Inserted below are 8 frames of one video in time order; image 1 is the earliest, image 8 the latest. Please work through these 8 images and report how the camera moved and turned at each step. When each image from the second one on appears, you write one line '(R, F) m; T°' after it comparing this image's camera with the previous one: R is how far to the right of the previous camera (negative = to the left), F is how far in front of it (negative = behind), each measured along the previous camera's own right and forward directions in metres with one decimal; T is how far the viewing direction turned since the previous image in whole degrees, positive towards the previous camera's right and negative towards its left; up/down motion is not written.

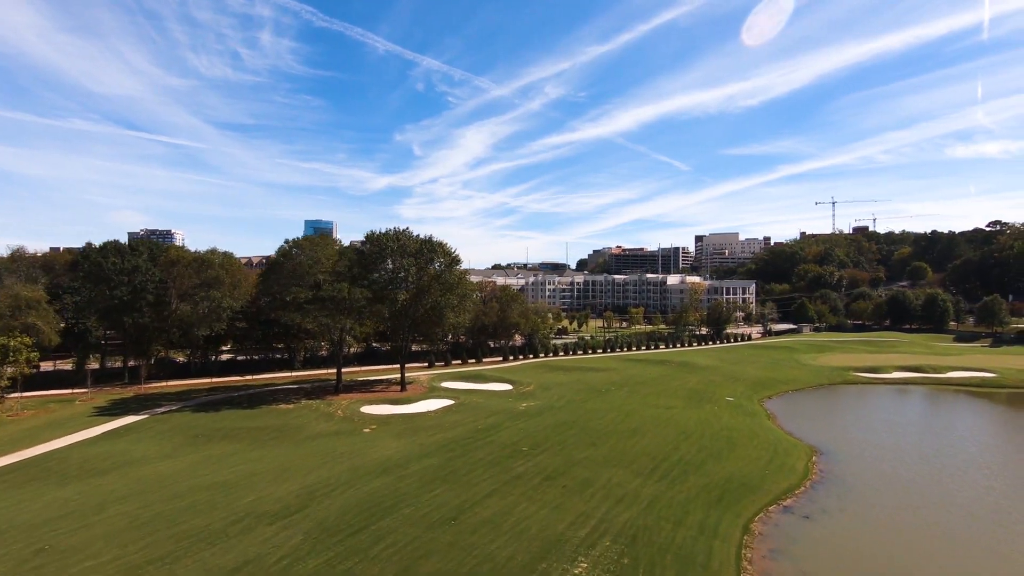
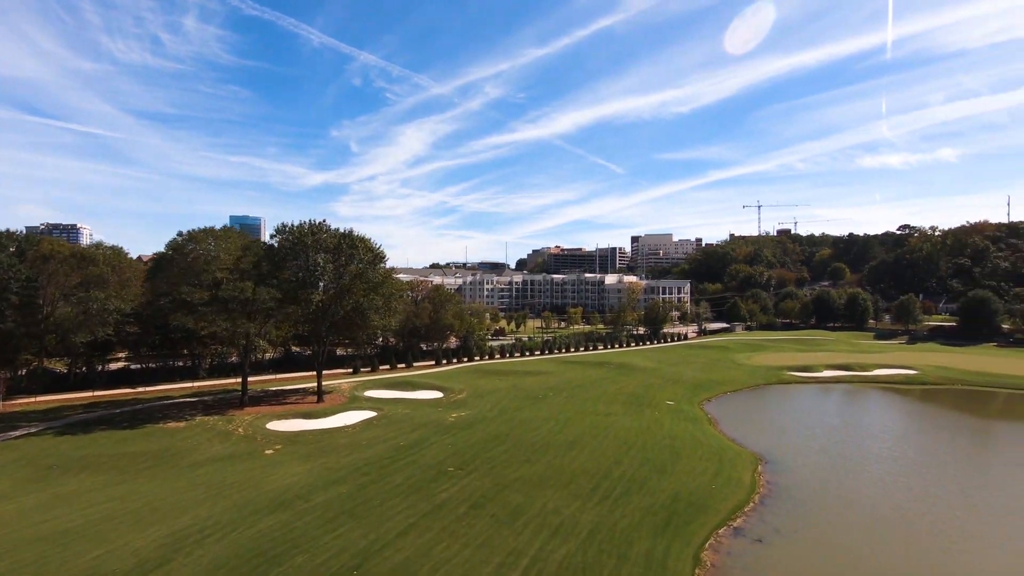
(+0.6, +2.7) m; +6°
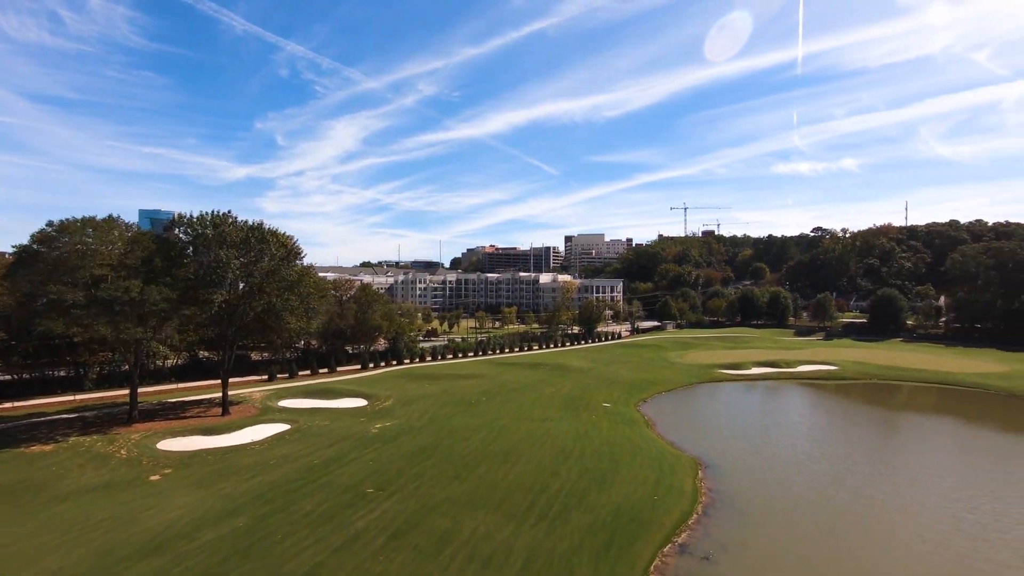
(+0.3, +2.0) m; +7°
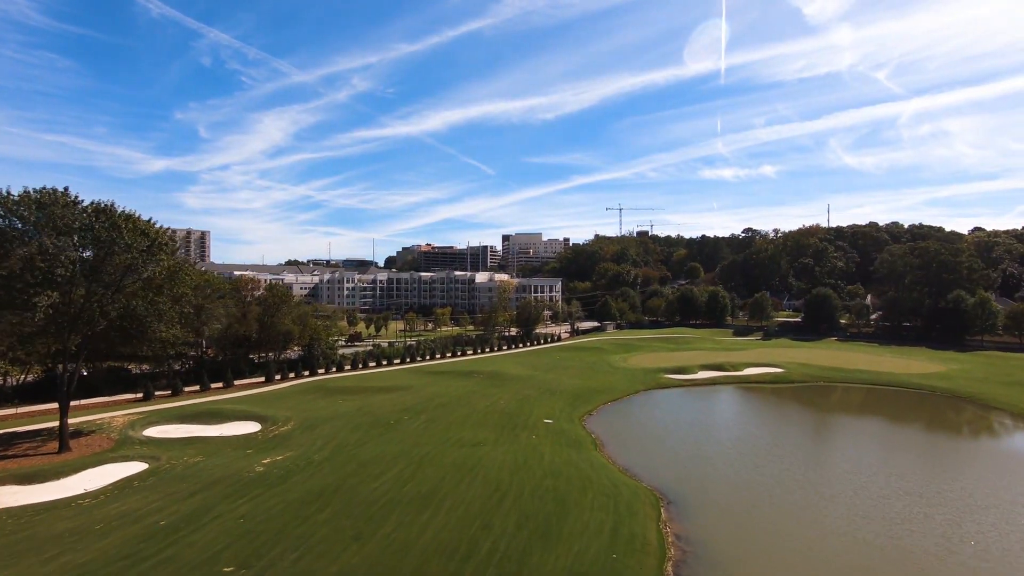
(+0.6, +4.8) m; +6°
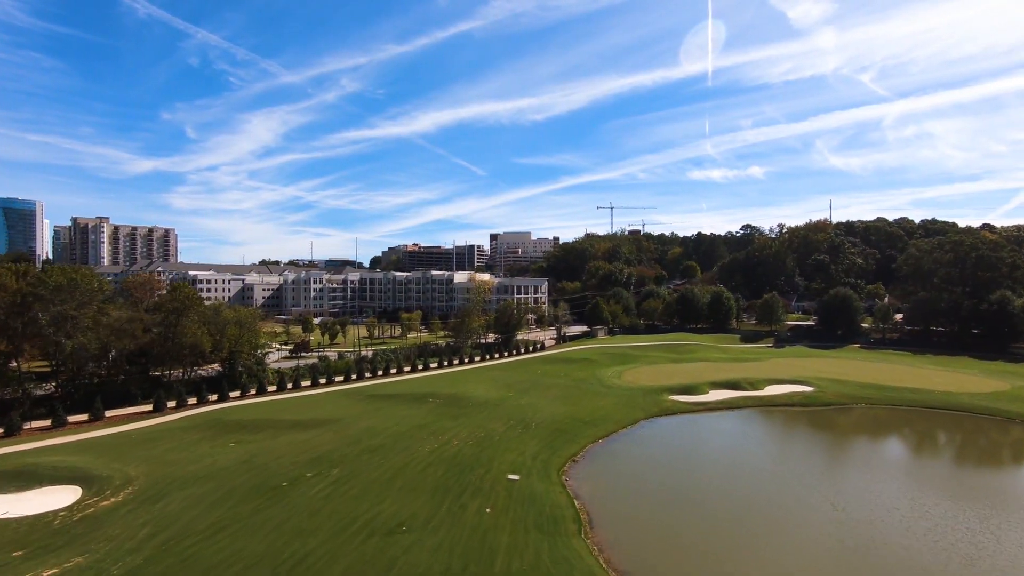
(+1.6, +9.1) m; +1°
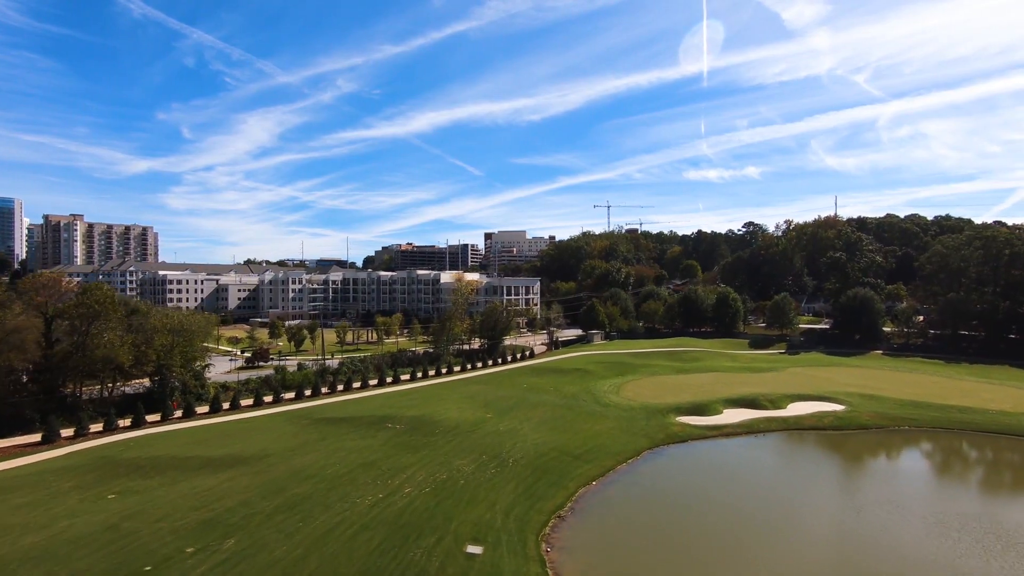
(+1.0, +5.9) m; 0°
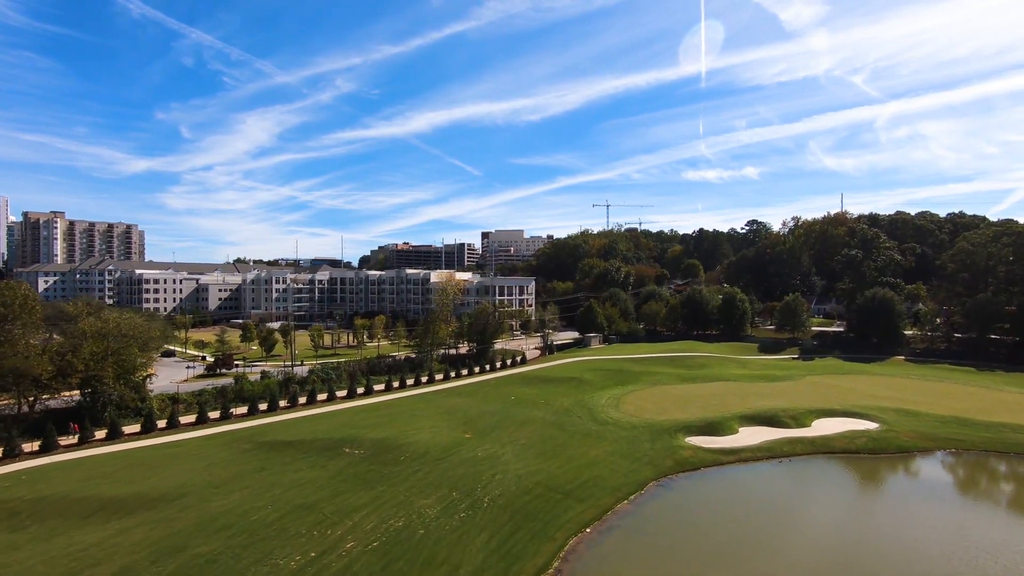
(+0.8, +4.4) m; 0°
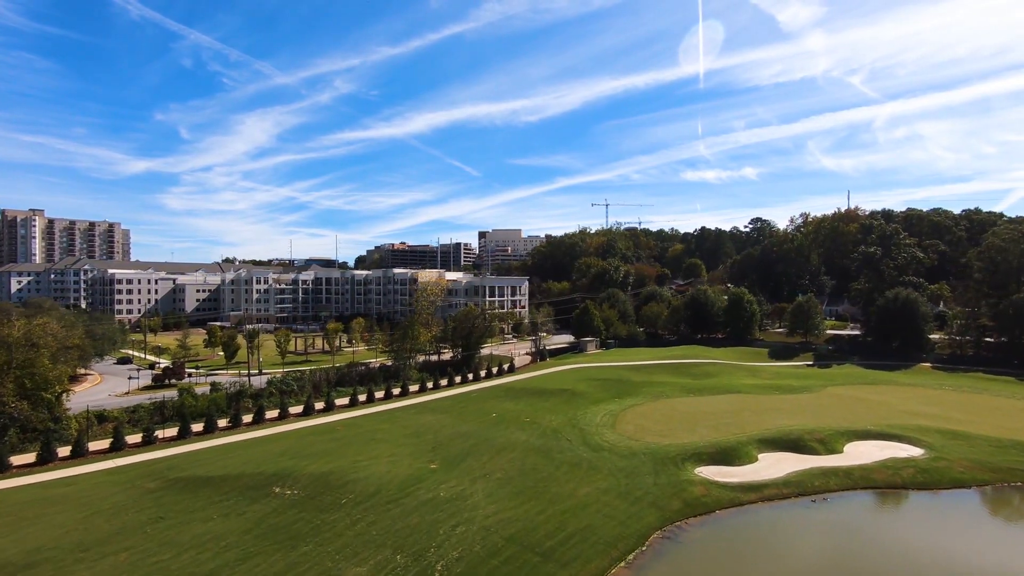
(+1.0, +4.6) m; 0°
